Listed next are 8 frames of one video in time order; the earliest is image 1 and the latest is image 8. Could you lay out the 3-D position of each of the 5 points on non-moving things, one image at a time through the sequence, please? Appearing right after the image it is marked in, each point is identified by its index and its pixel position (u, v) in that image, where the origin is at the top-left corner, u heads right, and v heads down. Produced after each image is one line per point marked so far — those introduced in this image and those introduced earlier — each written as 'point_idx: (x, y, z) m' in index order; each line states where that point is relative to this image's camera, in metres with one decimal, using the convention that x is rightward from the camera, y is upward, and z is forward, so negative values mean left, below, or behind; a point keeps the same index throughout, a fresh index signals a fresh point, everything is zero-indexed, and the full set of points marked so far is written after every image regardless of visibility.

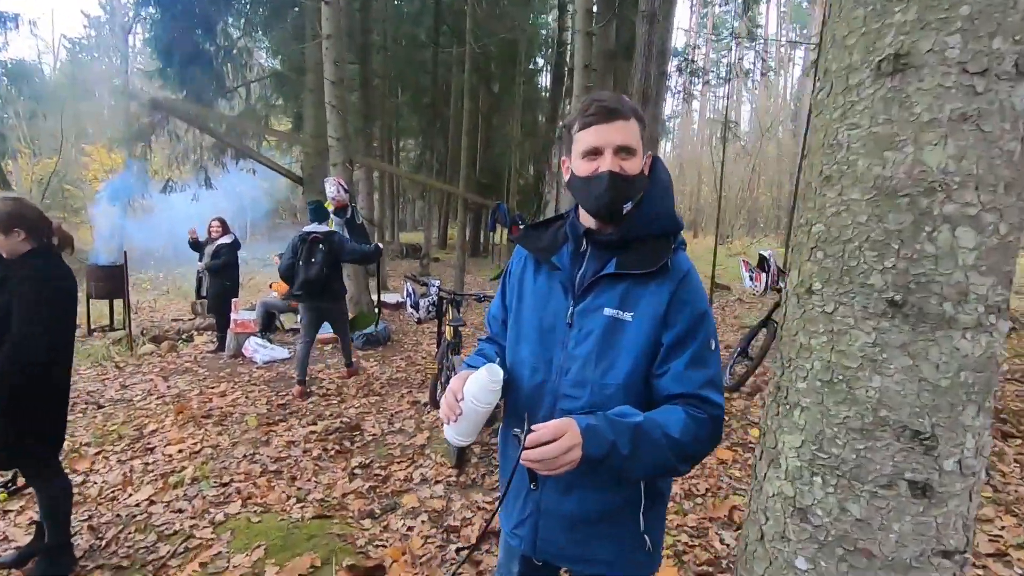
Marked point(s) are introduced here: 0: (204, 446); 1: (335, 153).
0: (-3.2, -1.6, +5.5) m
1: (-3.5, +2.6, +10.5) m
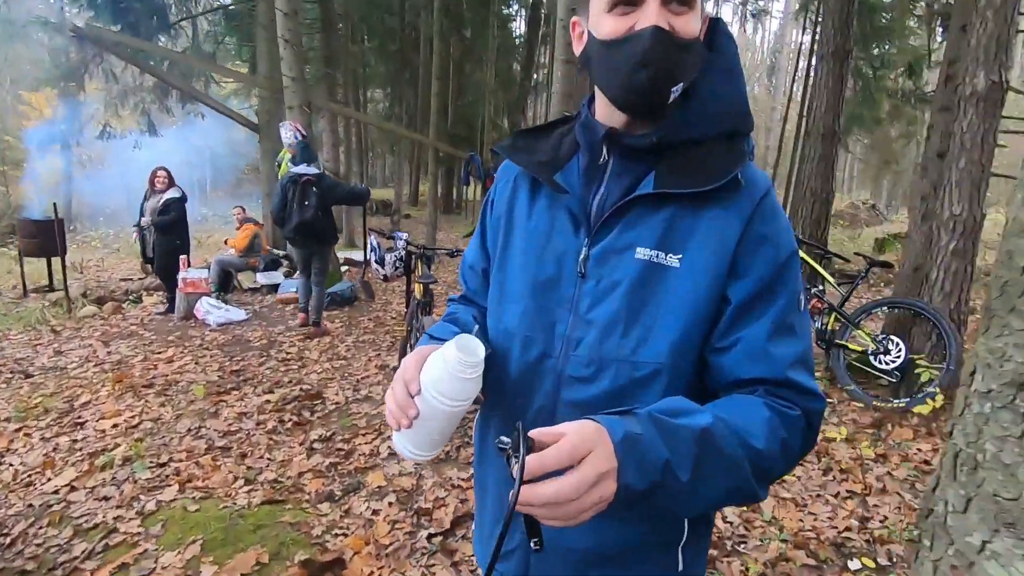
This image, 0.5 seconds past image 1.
0: (-3.4, -1.2, +4.9) m
1: (-3.9, +3.4, +9.6) m
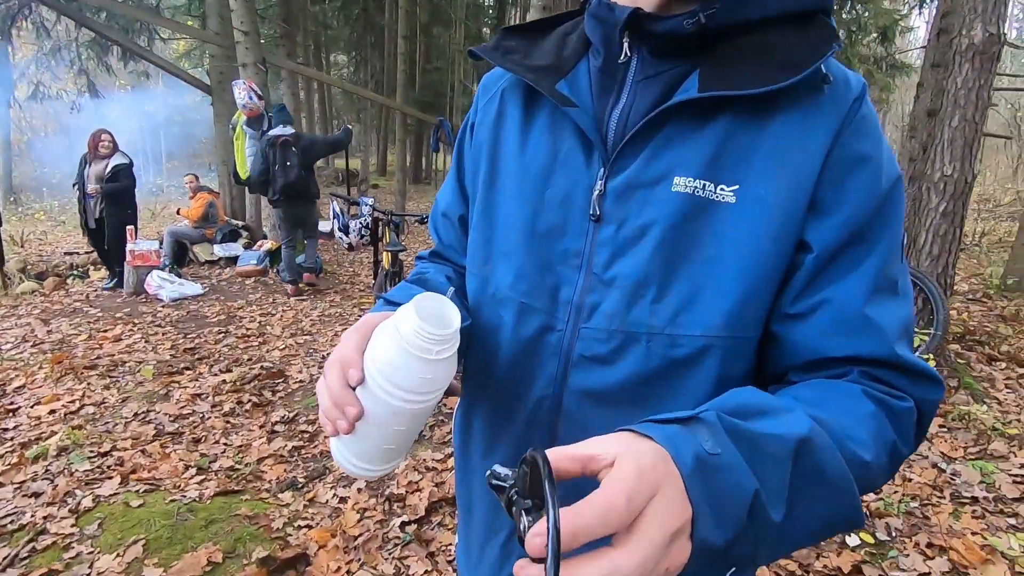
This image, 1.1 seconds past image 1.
0: (-3.6, -1.0, +4.5) m
1: (-4.4, +3.9, +8.9) m
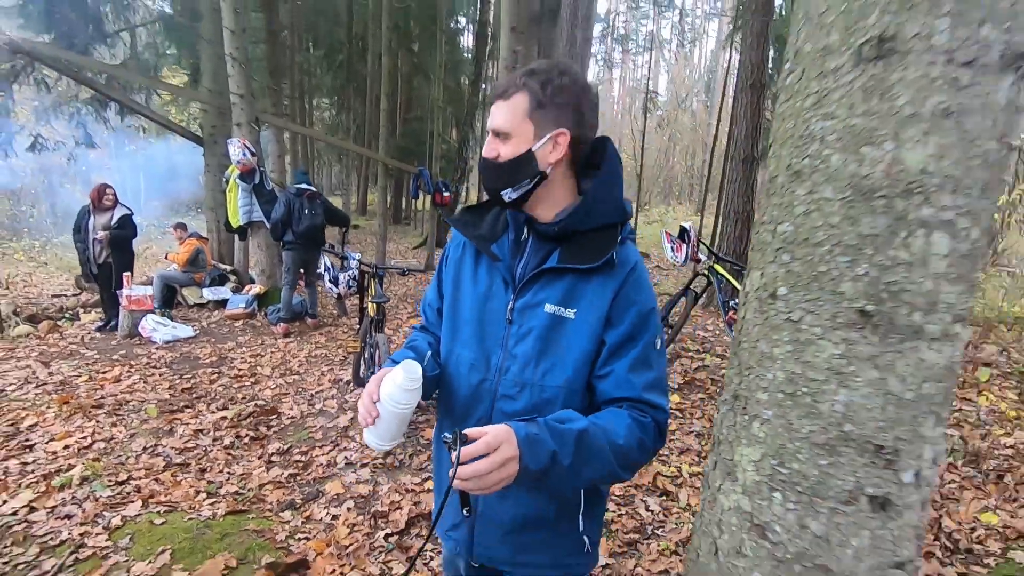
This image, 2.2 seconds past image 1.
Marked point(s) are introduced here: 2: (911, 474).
0: (-3.9, -1.4, +5.0) m
1: (-4.9, +3.2, +9.6) m
2: (+0.7, -0.3, +0.9) m
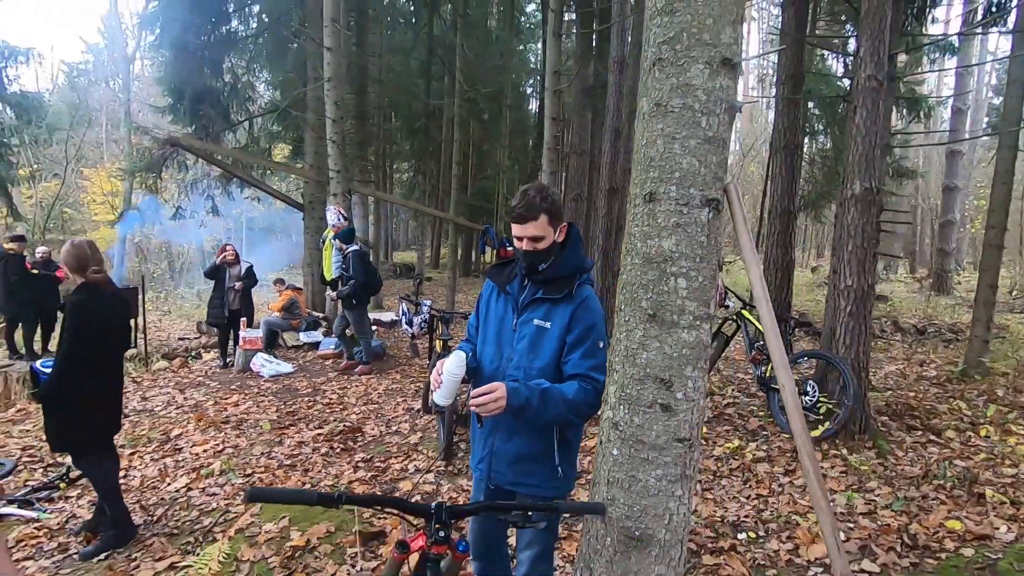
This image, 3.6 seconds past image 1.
0: (-3.4, -1.9, +6.4) m
1: (-3.8, +2.2, +11.5) m
2: (+0.6, -0.4, +1.8) m
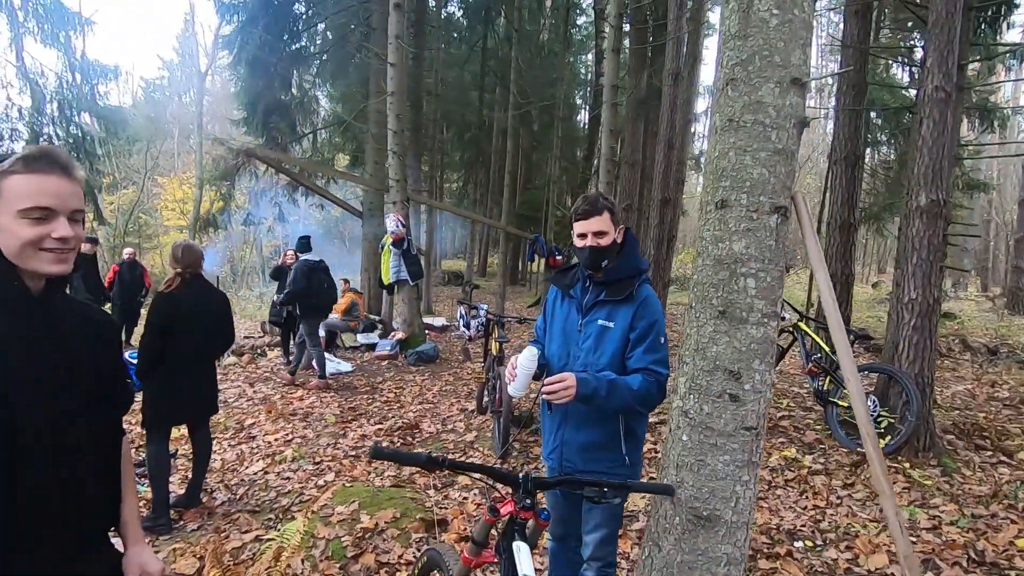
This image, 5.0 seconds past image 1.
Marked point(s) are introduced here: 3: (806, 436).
0: (-2.7, -1.9, +6.8) m
1: (-2.6, +2.1, +12.0) m
2: (+0.9, -0.4, +2.0) m
3: (+3.4, -1.7, +6.3) m
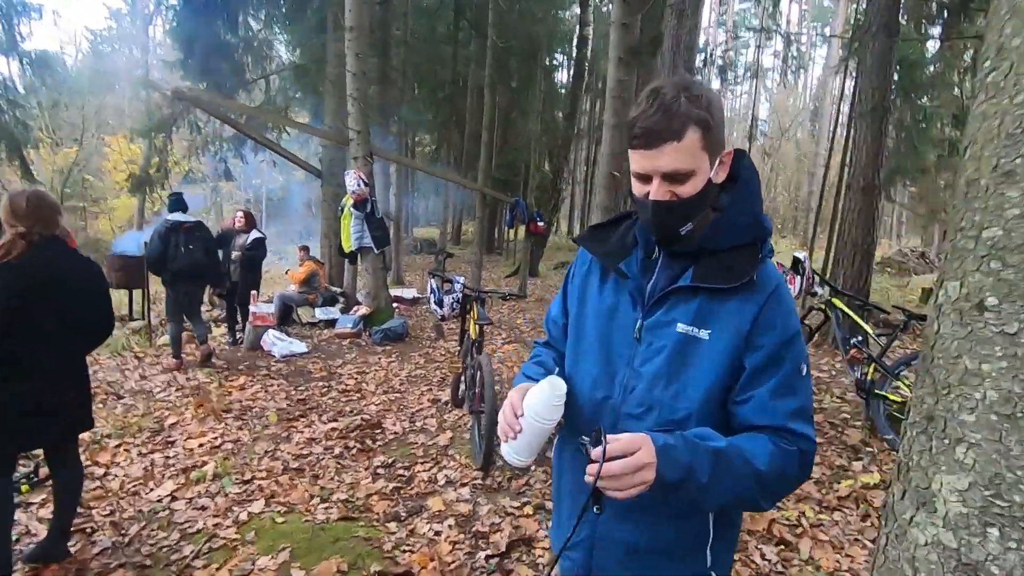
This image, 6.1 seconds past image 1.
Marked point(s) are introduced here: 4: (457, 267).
0: (-2.9, -1.5, +5.5) m
1: (-3.0, +2.7, +10.5) m
2: (+0.9, -0.3, +0.8) m
3: (+3.3, -1.4, +5.2) m
4: (-1.9, +0.7, +18.6) m
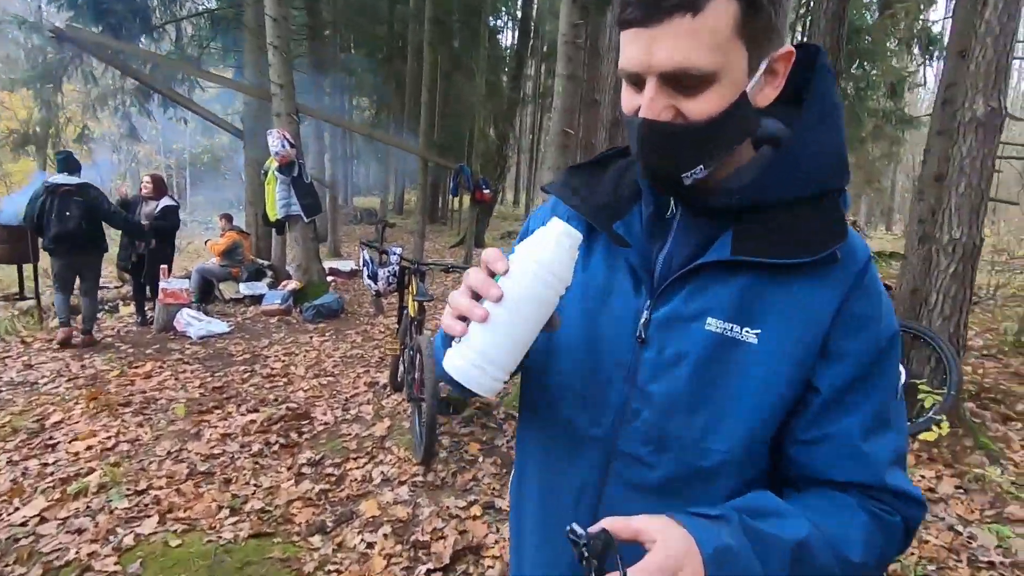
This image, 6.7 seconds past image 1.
0: (-3.4, -1.3, +4.7) m
1: (-4.0, +3.2, +9.4) m
2: (+0.9, -0.3, +0.3) m
3: (+2.8, -1.1, +5.0) m
4: (-3.7, +1.7, +17.7) m
